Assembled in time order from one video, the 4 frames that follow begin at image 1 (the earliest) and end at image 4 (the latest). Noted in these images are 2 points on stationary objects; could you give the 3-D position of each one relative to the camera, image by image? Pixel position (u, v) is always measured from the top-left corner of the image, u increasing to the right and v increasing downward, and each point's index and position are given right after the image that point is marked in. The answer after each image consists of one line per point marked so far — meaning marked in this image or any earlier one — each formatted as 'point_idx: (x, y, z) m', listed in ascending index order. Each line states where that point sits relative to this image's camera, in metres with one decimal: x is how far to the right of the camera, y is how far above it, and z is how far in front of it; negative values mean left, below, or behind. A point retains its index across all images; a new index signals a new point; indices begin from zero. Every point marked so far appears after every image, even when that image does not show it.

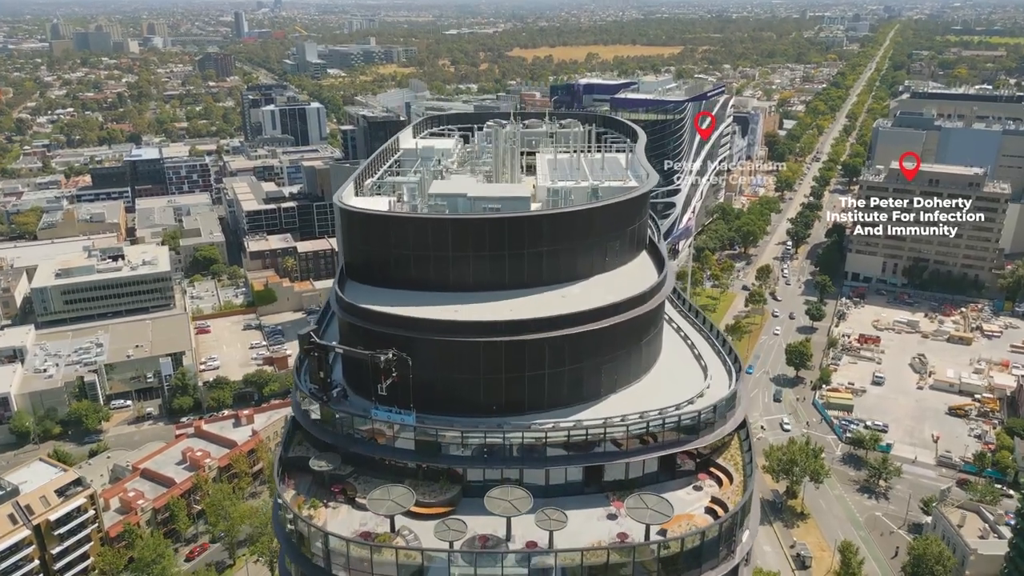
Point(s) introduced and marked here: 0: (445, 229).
0: (-1.4, +1.2, +14.7) m
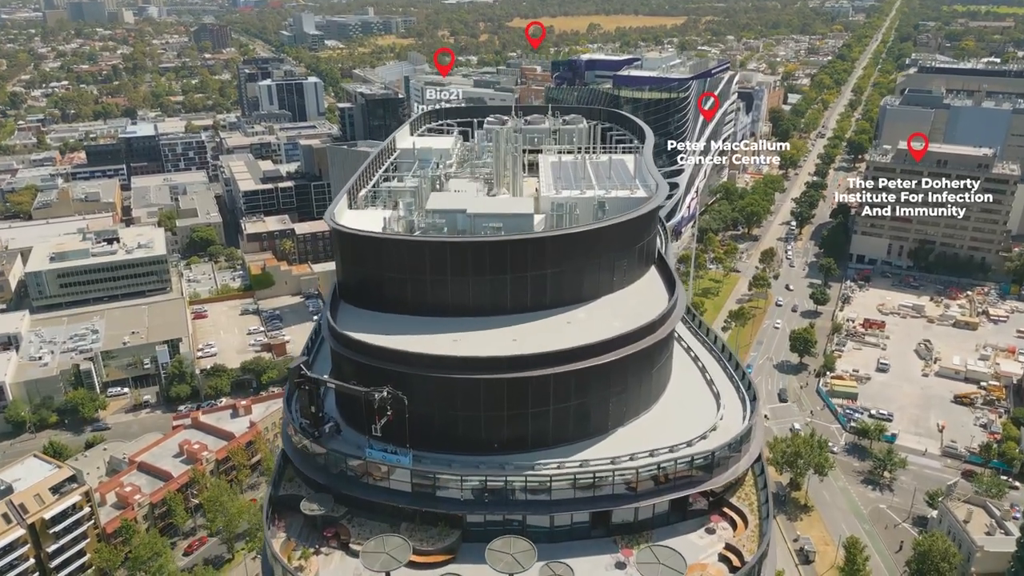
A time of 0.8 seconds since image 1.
0: (-1.4, +0.7, +13.8) m
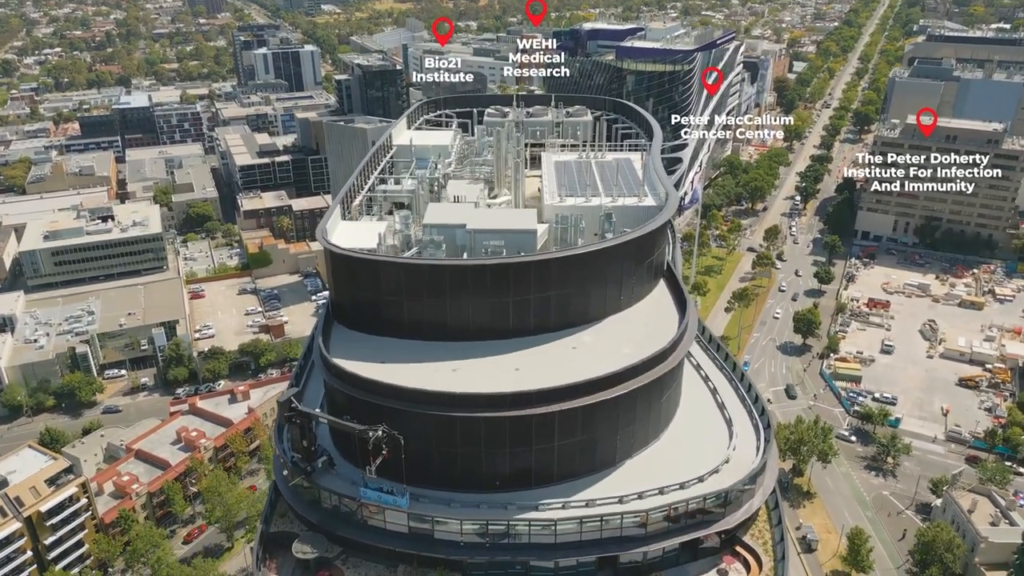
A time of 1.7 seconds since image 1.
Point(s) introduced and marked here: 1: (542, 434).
0: (-1.3, +0.3, +12.9) m
1: (+0.5, -2.5, +12.4) m
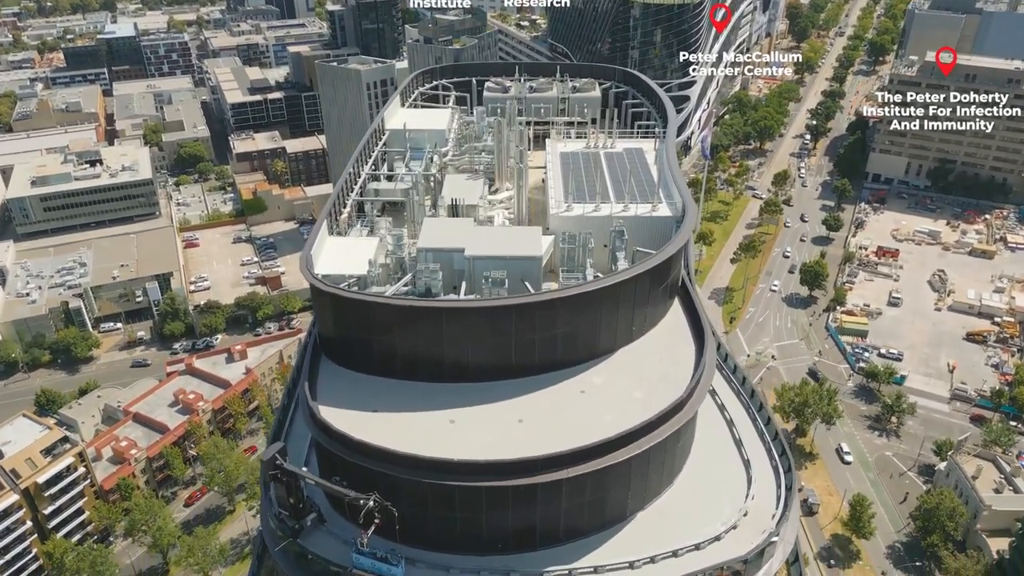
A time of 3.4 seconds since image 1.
0: (-1.3, -0.4, +11.7) m
1: (+0.6, -3.2, +11.5) m
